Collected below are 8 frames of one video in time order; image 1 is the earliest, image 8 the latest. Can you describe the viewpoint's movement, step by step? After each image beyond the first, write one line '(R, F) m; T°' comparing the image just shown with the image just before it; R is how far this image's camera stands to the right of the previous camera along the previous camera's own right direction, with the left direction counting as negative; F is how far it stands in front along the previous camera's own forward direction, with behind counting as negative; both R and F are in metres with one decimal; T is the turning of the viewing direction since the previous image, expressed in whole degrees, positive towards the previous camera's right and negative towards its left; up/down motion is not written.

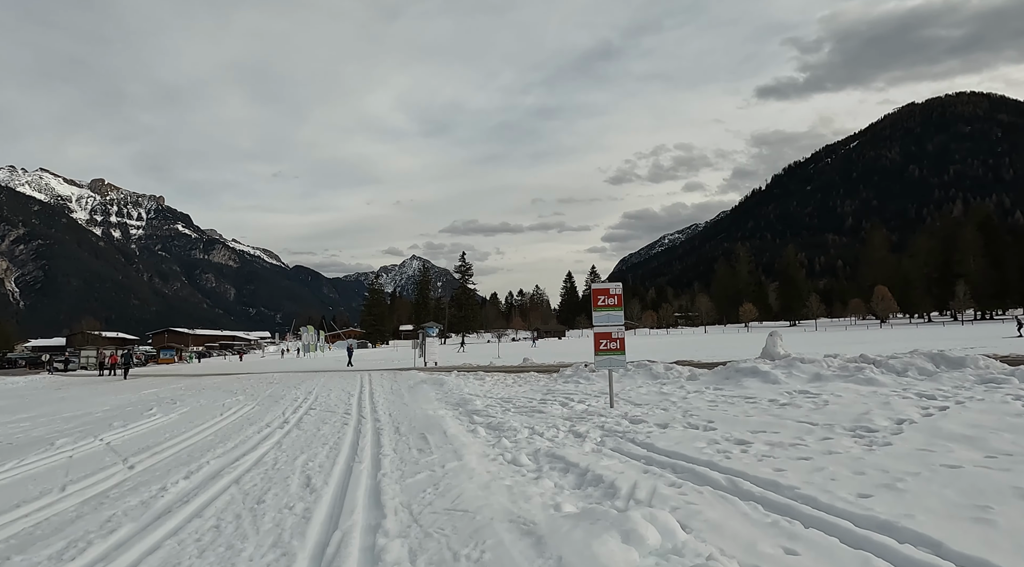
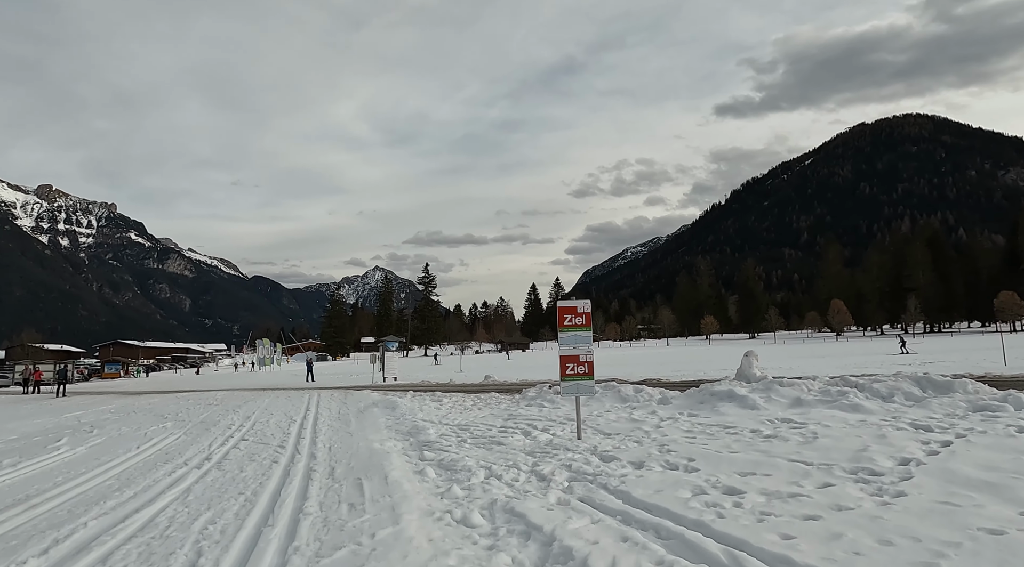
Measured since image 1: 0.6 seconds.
(+0.1, +1.7) m; +3°
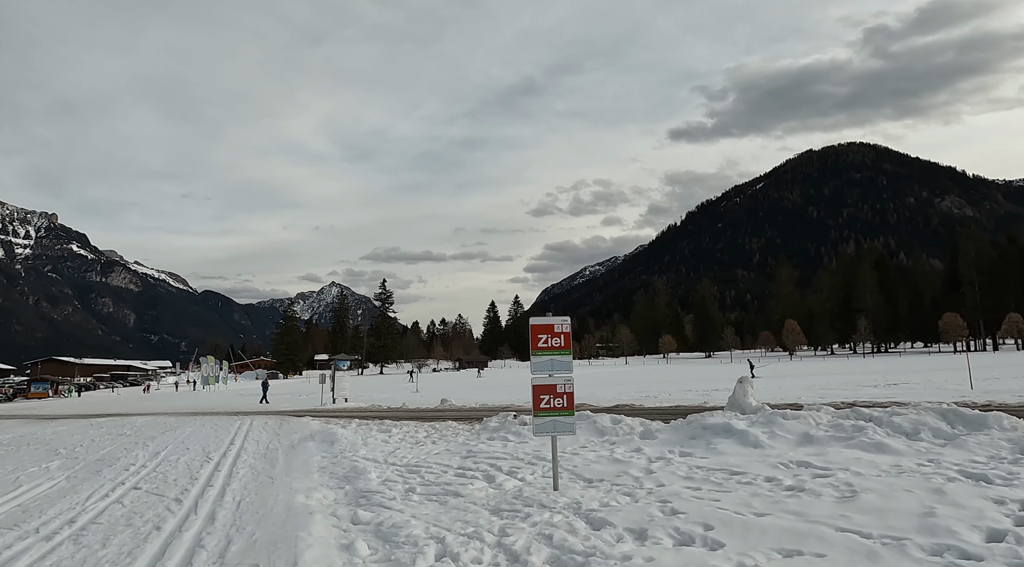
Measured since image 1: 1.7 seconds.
(-0.1, +2.9) m; +3°
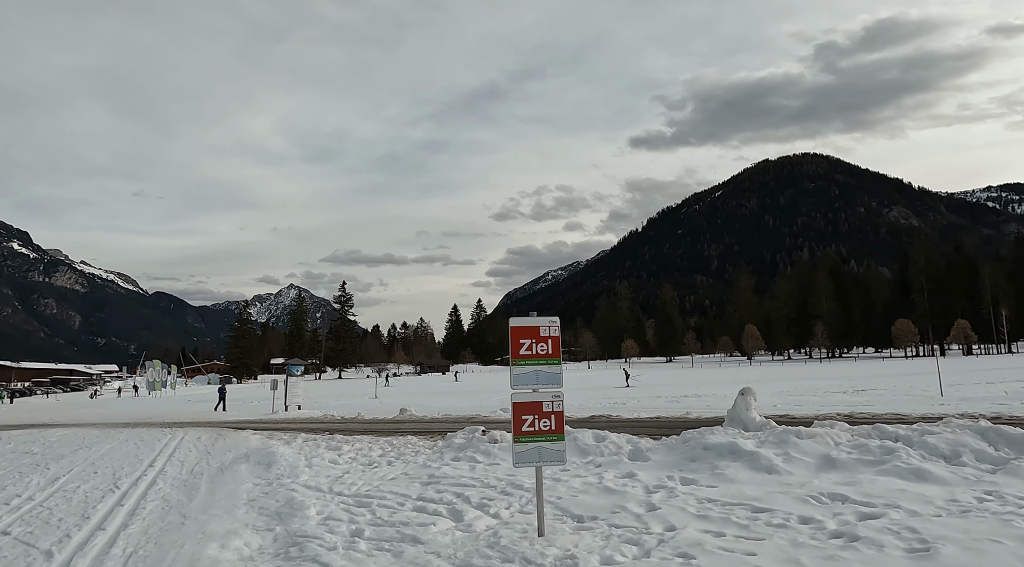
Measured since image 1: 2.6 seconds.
(-0.2, +2.5) m; +3°
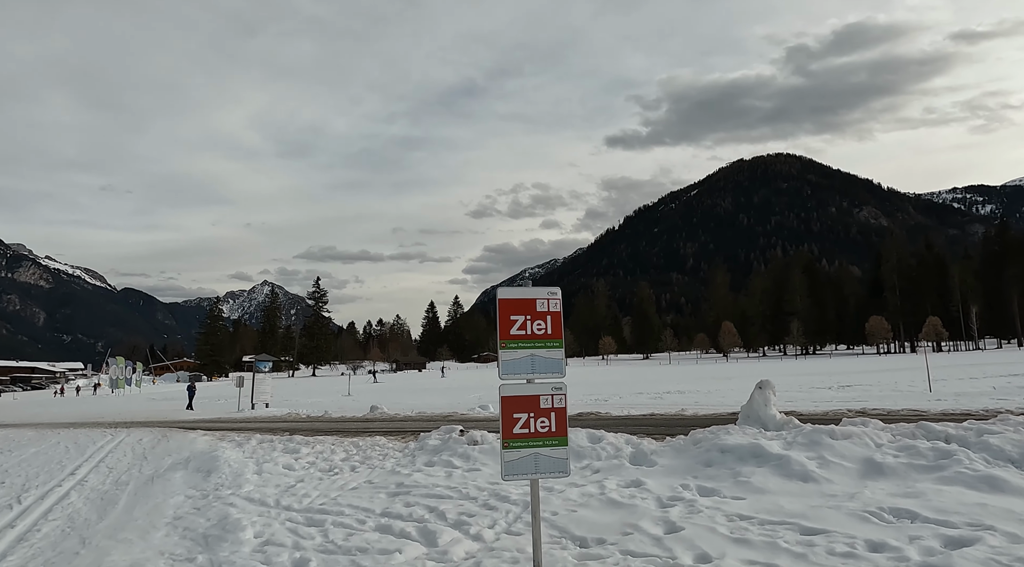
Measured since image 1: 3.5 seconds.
(-0.1, +2.2) m; +2°
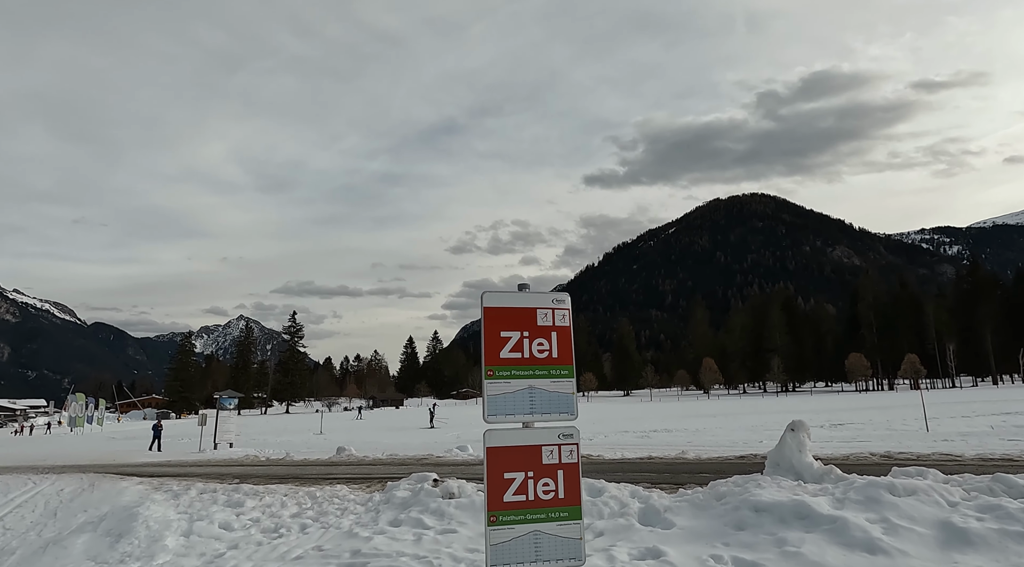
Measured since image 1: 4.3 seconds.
(-0.1, +2.3) m; +2°
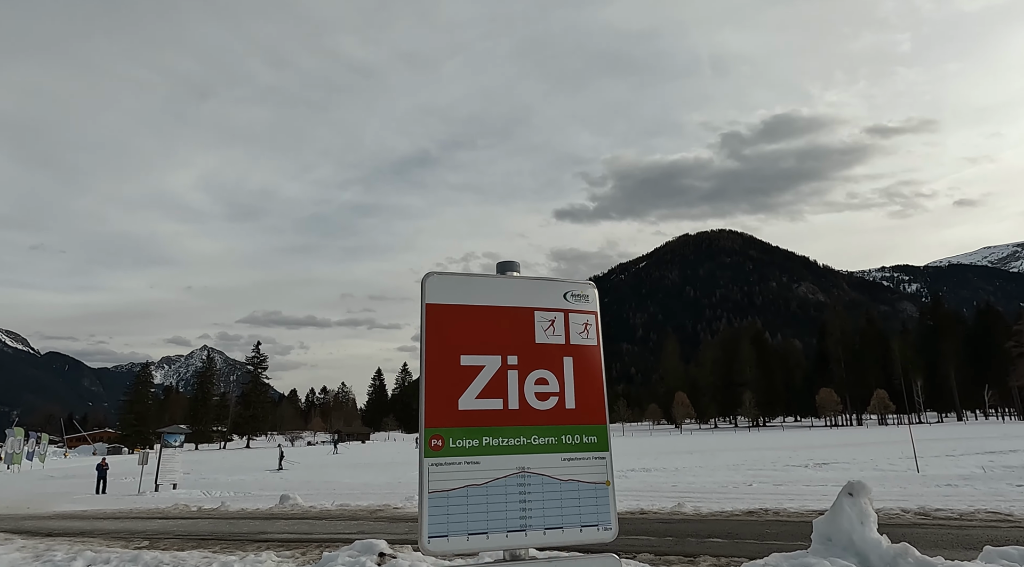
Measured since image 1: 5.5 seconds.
(0.0, +2.9) m; +2°
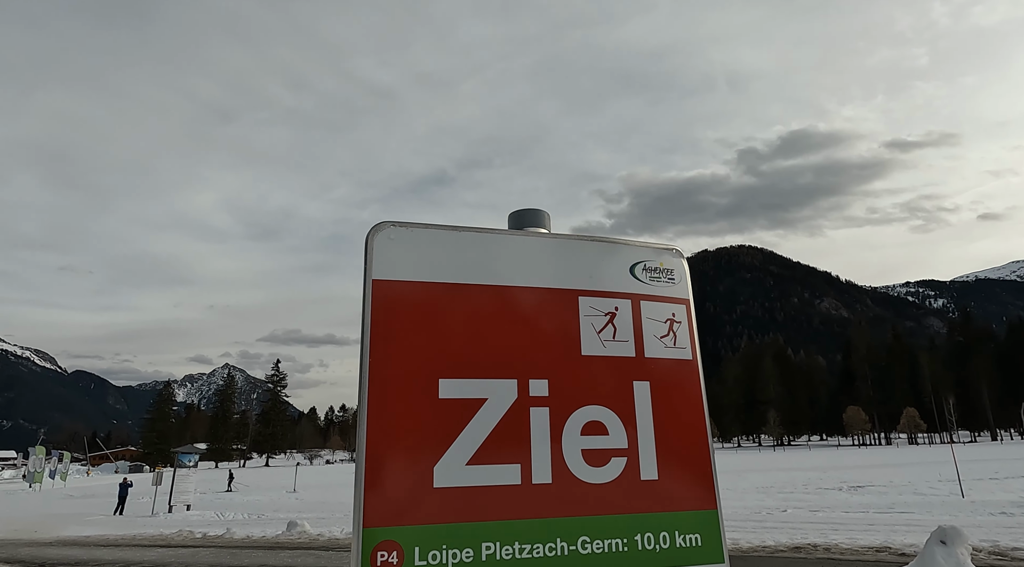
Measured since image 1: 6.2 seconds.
(0.0, +1.3) m; -2°
